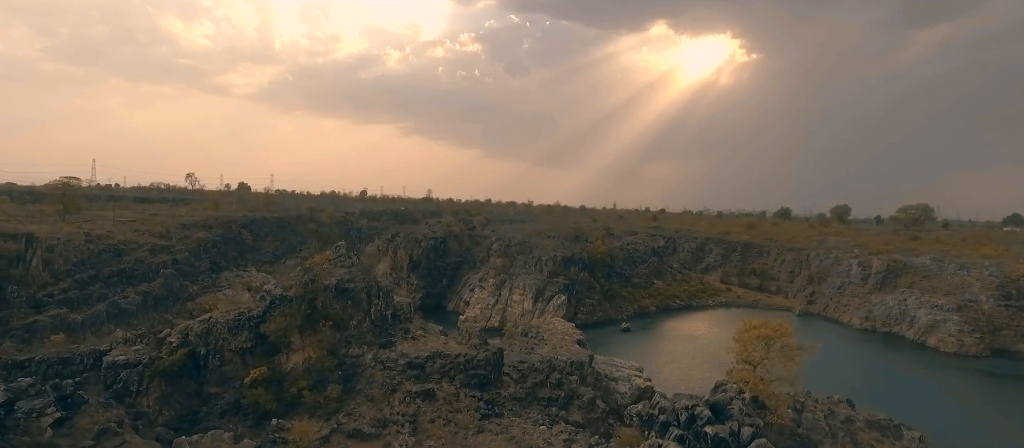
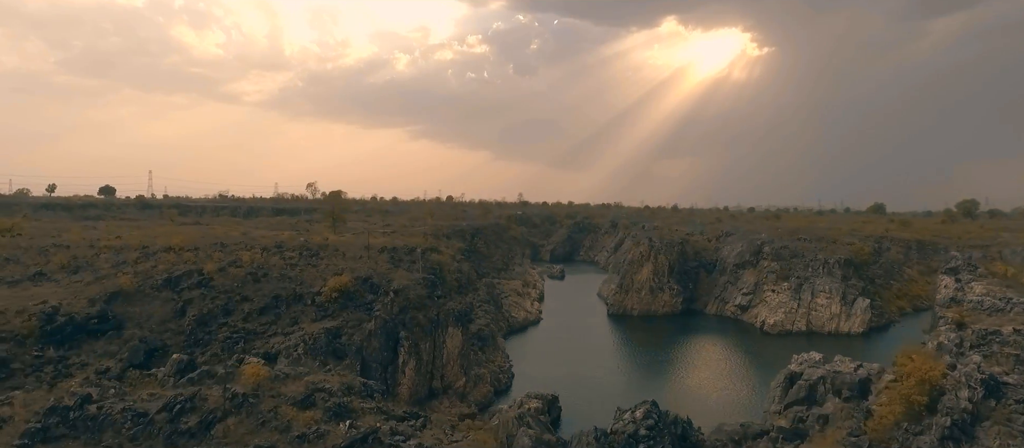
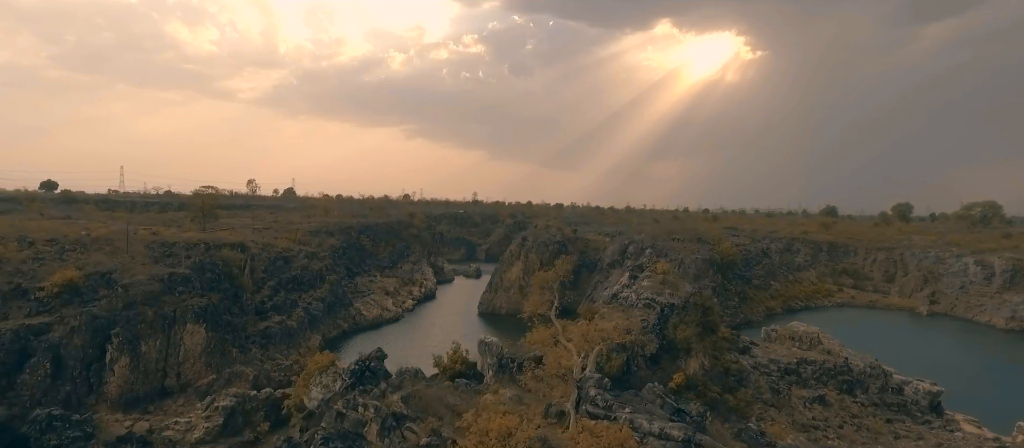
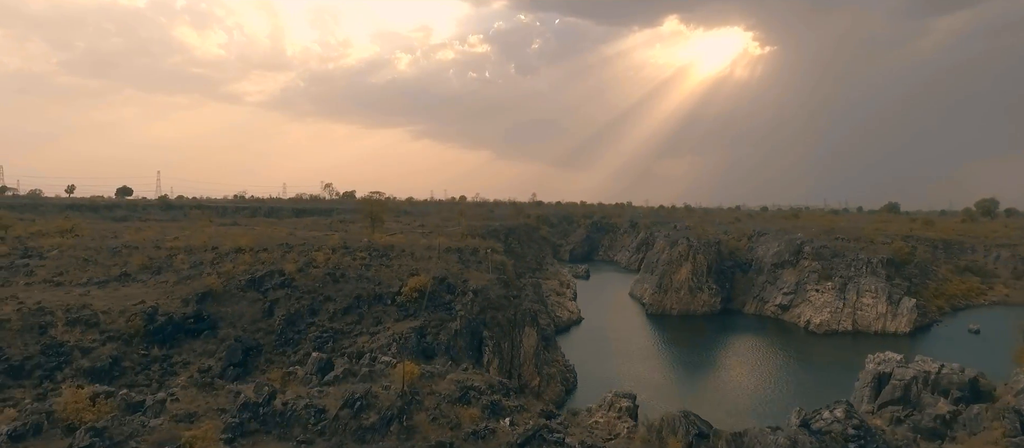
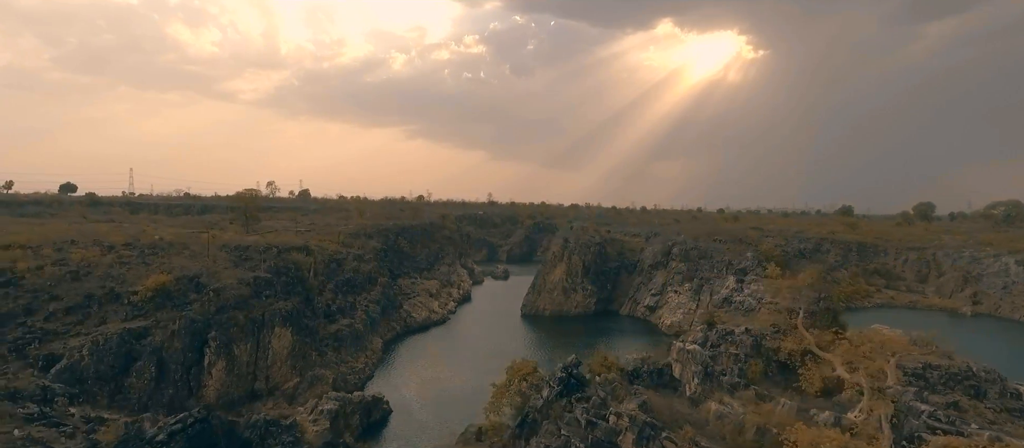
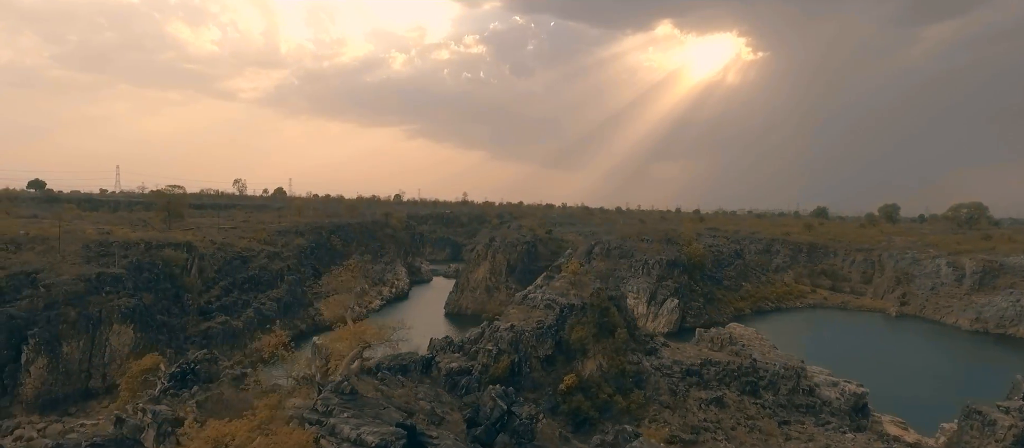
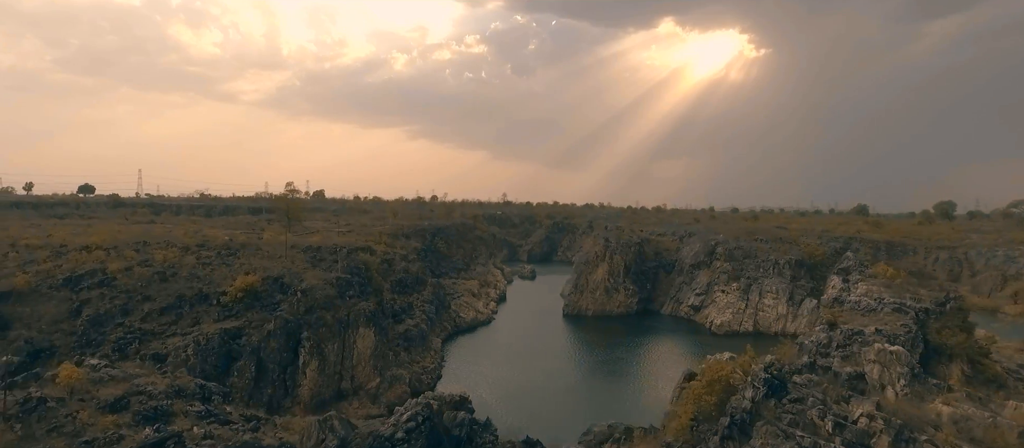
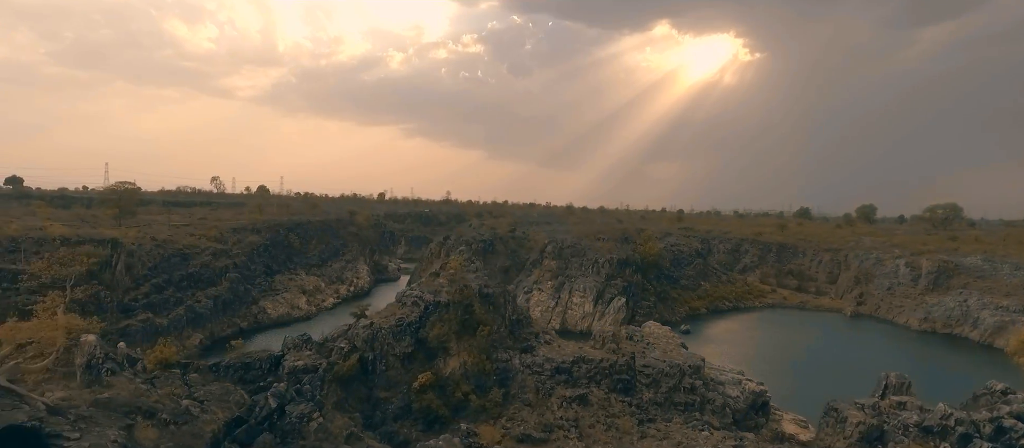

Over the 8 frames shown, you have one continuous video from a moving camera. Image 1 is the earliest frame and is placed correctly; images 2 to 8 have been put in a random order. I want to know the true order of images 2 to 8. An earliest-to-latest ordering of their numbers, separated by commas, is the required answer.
8, 6, 3, 5, 7, 2, 4
